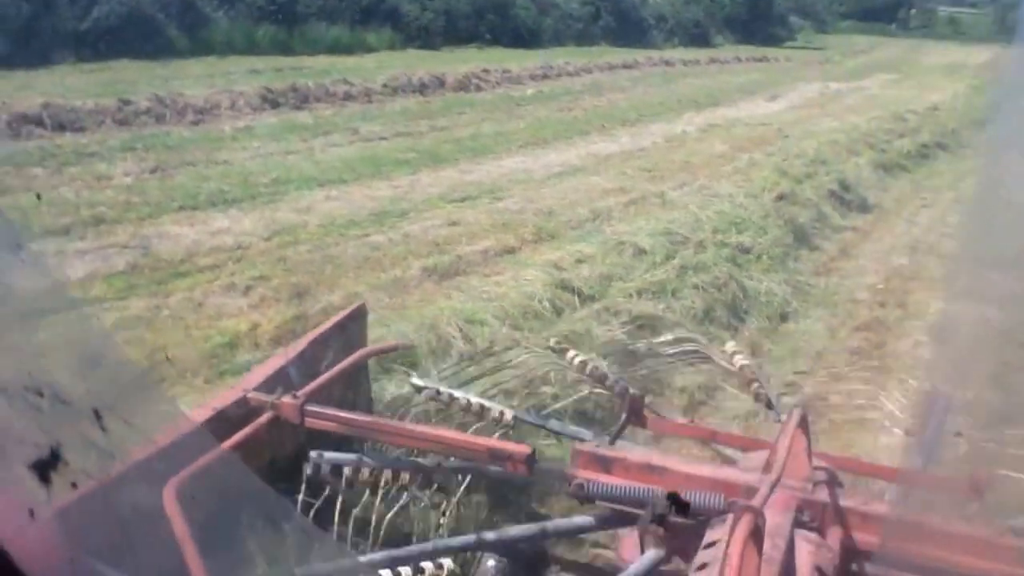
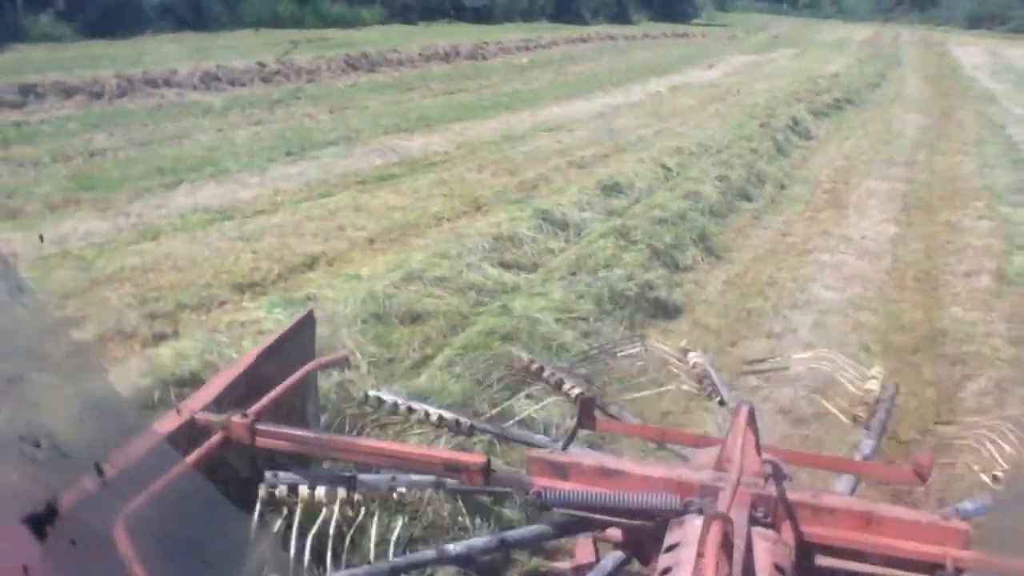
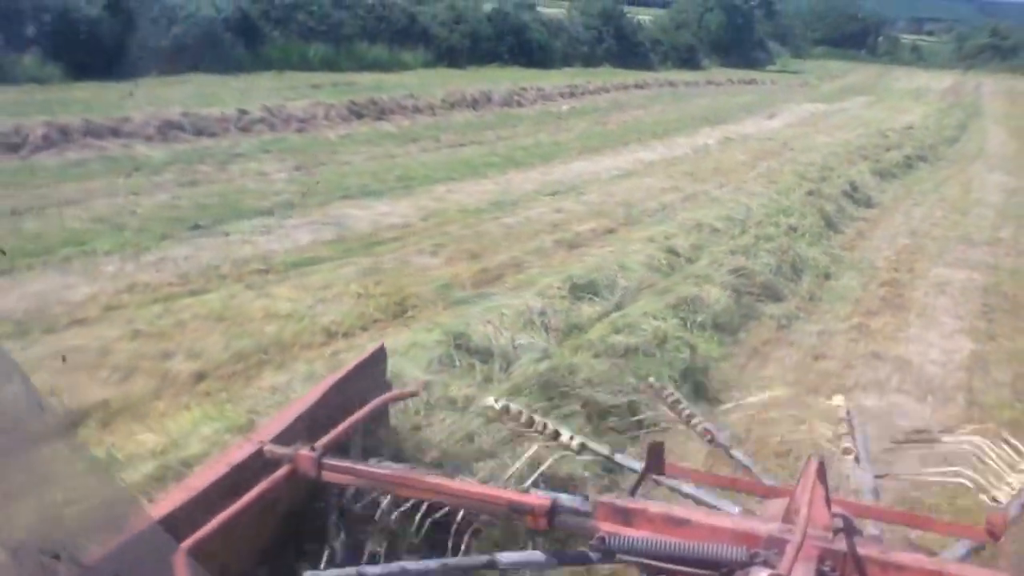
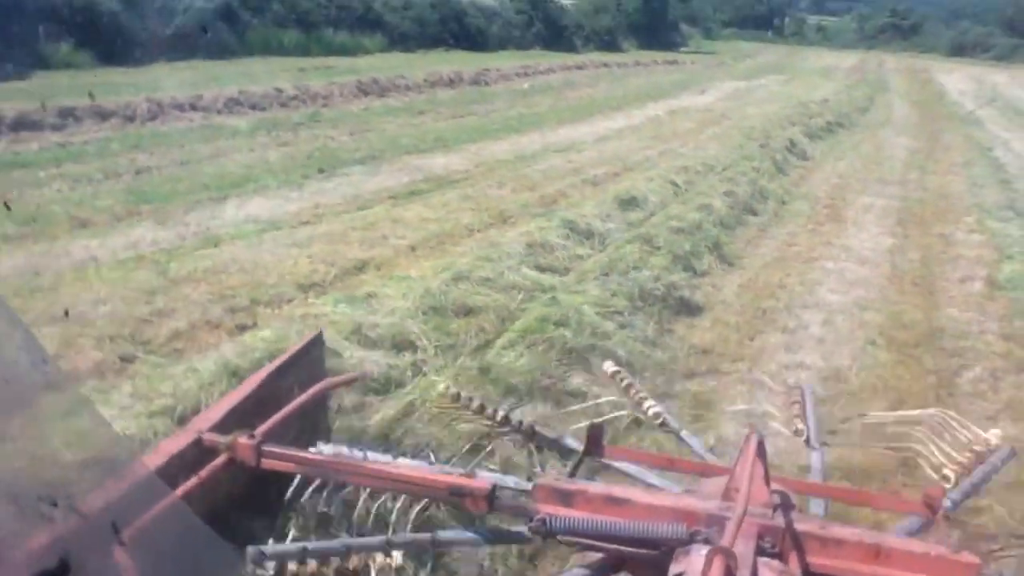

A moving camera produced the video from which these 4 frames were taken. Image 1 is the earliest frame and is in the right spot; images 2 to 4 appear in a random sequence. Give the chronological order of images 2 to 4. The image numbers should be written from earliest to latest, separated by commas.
3, 2, 4
